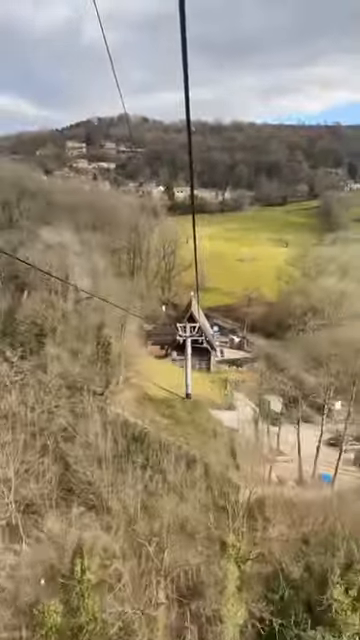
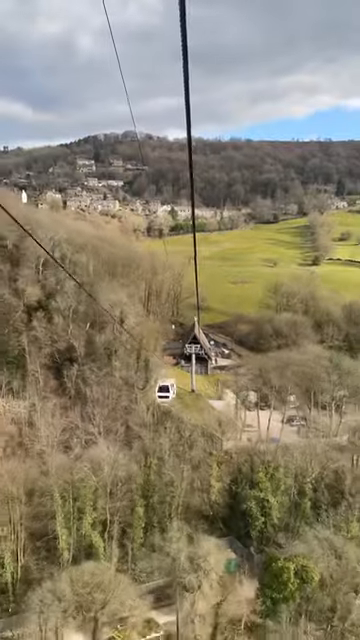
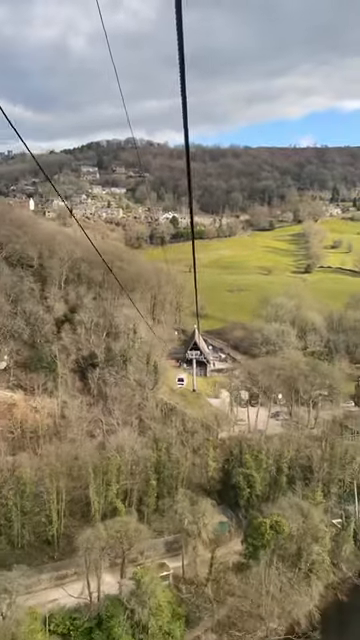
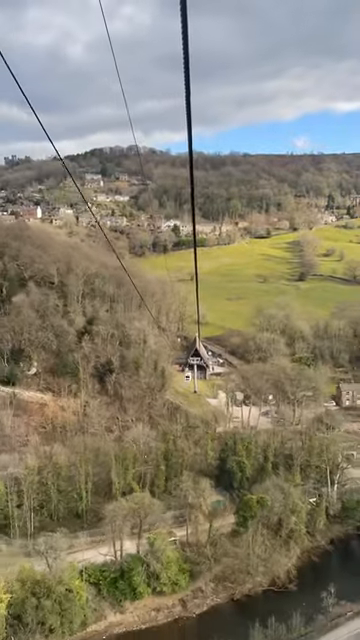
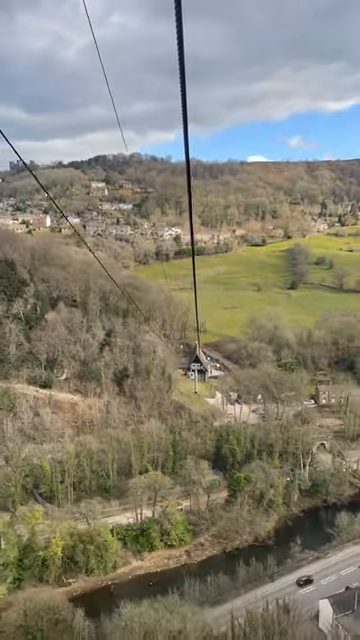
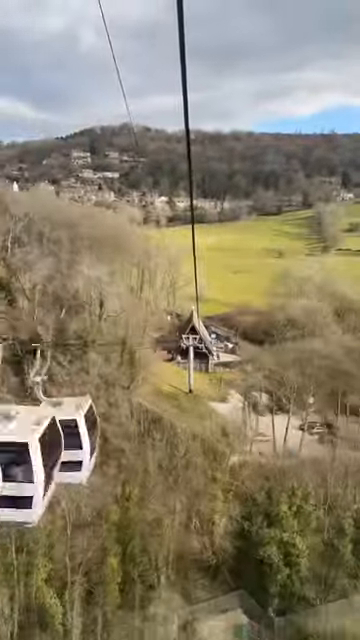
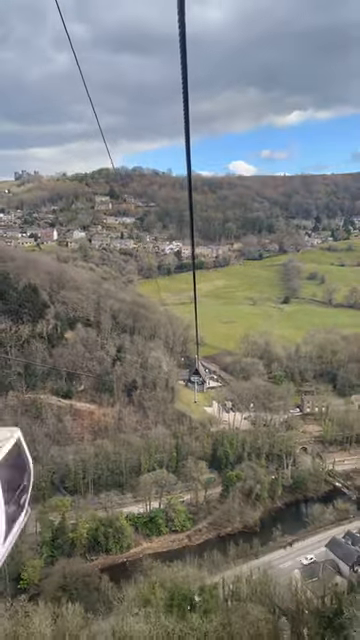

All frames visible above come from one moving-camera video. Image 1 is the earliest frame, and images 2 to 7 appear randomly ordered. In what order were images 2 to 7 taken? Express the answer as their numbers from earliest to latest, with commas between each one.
6, 2, 3, 4, 5, 7
